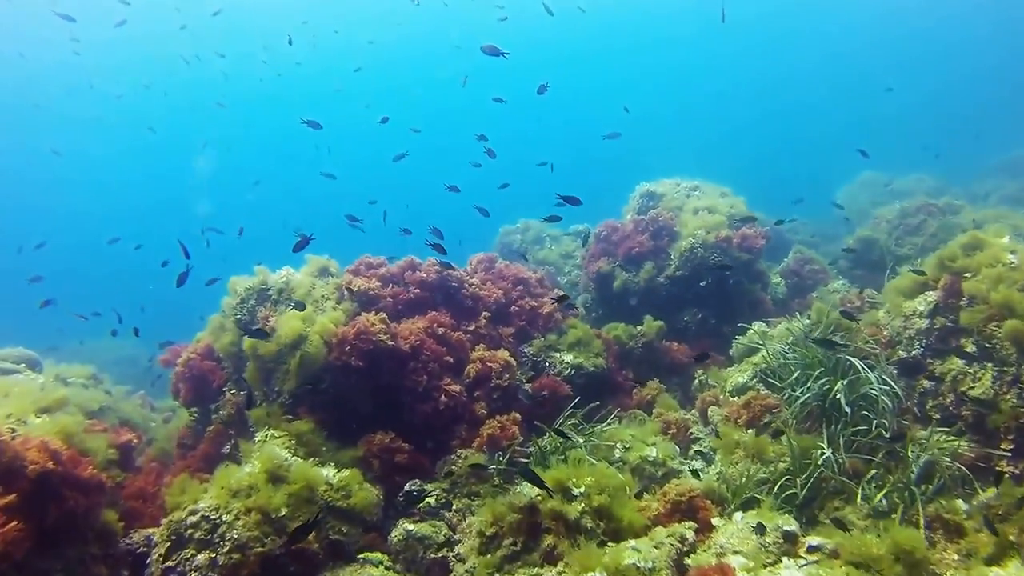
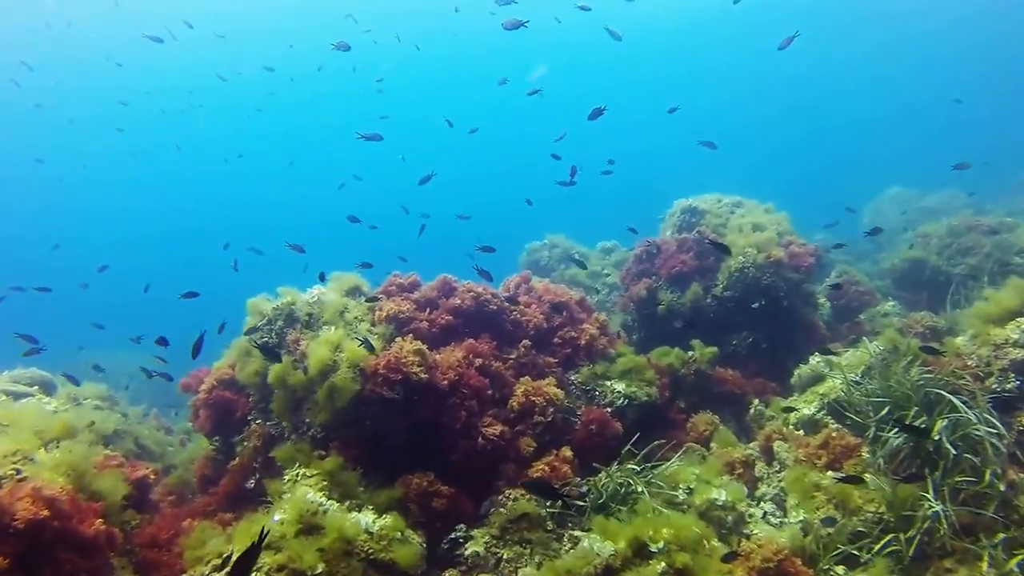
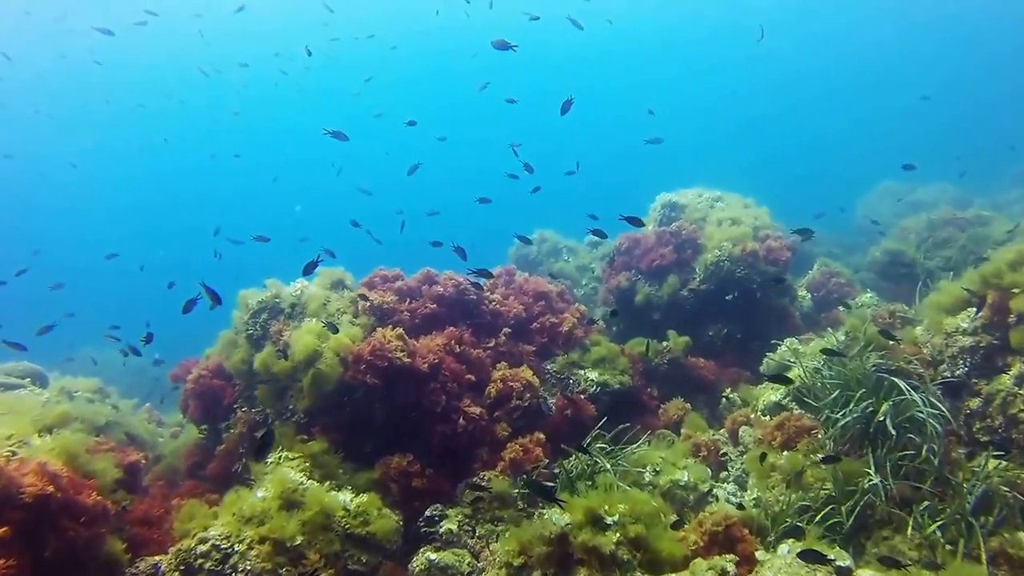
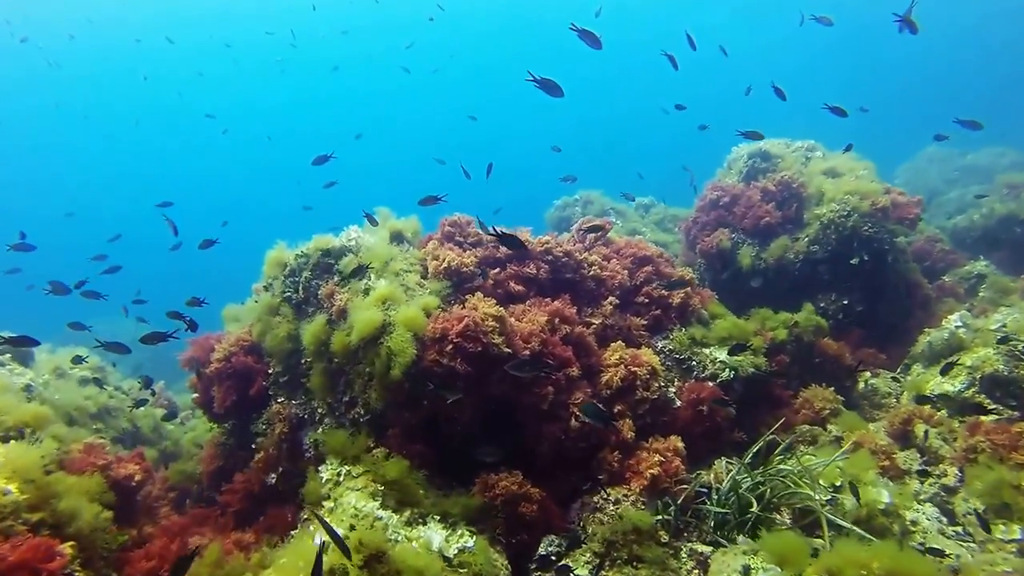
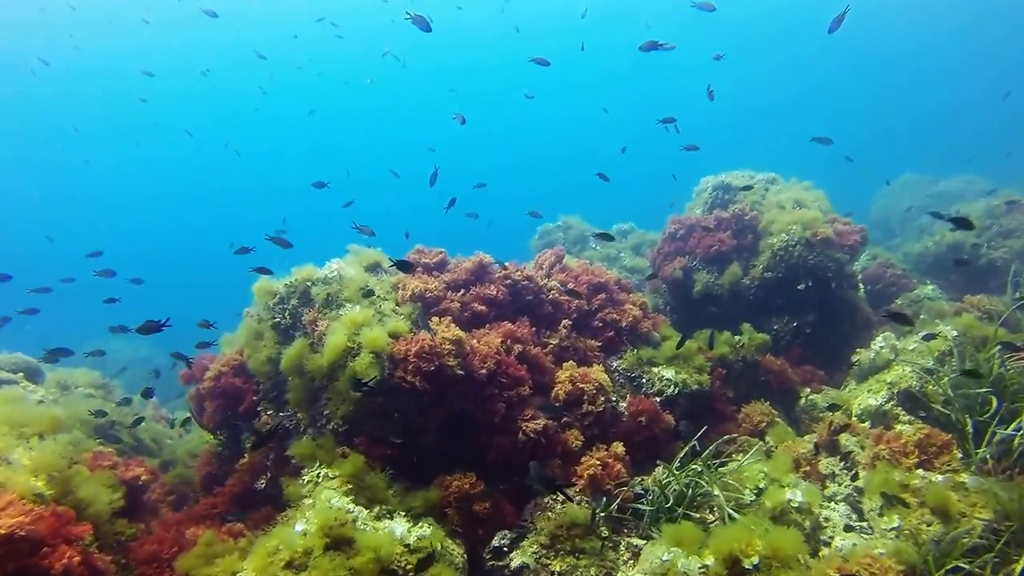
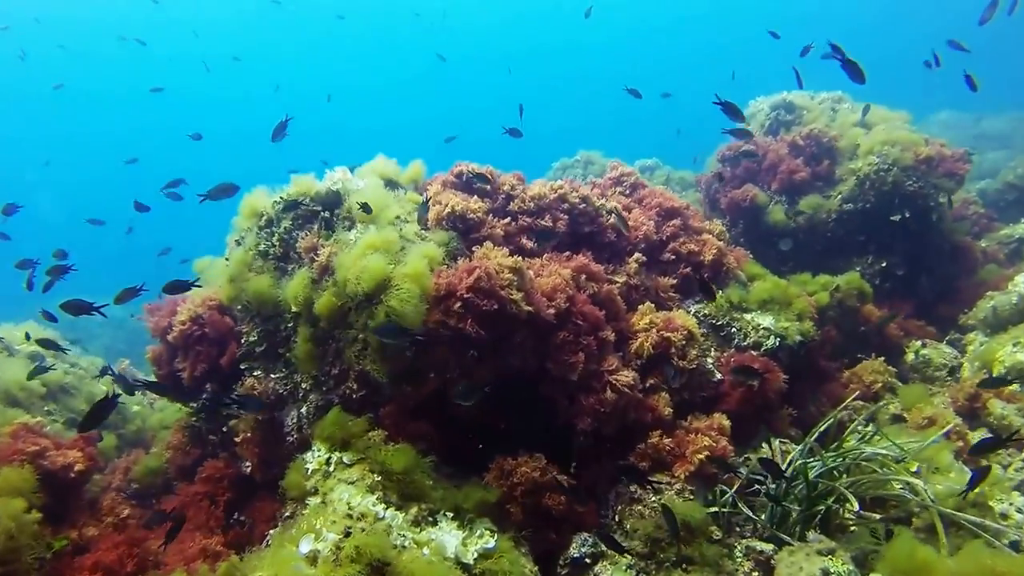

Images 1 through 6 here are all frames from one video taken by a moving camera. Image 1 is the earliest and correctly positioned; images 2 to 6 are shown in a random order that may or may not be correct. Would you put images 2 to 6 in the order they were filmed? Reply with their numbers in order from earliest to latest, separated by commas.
3, 2, 5, 4, 6
